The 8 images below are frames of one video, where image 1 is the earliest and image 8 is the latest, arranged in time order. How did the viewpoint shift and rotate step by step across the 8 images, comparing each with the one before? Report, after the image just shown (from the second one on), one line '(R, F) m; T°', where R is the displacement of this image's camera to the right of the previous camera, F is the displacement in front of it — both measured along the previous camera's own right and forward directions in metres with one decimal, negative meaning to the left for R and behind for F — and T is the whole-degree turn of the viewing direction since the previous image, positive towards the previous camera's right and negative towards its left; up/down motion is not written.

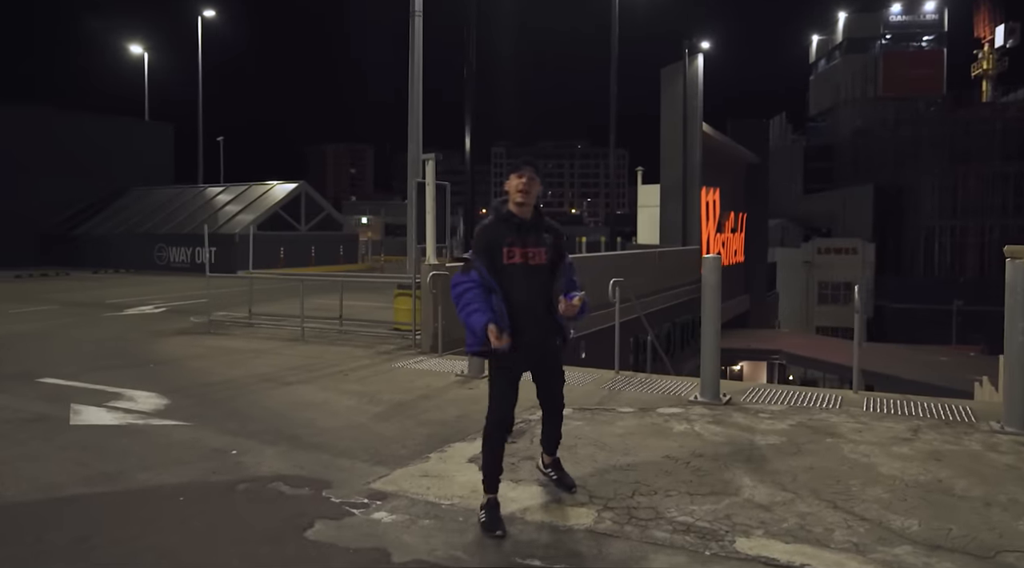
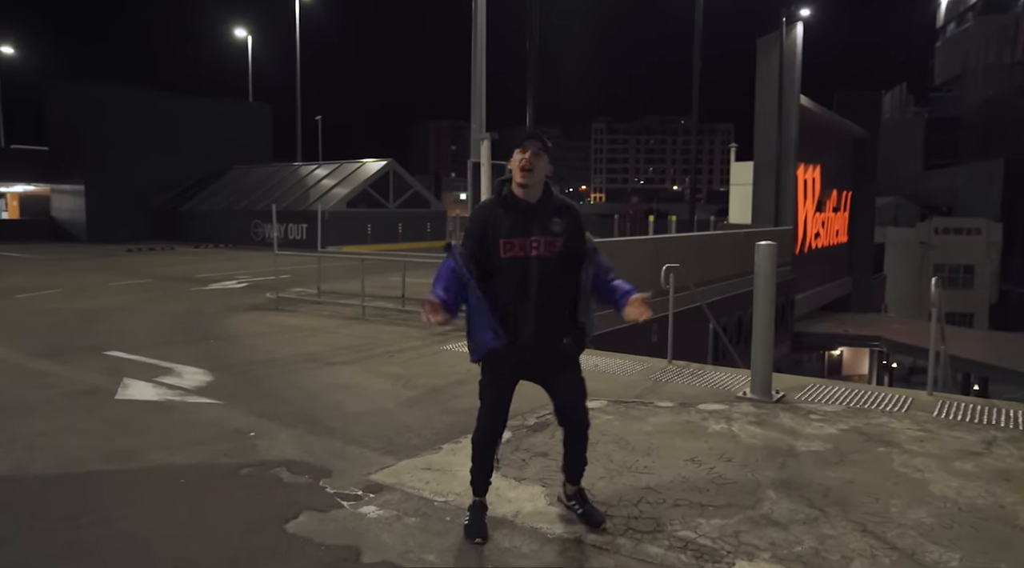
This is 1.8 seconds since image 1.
(+0.5, +0.3) m; -8°
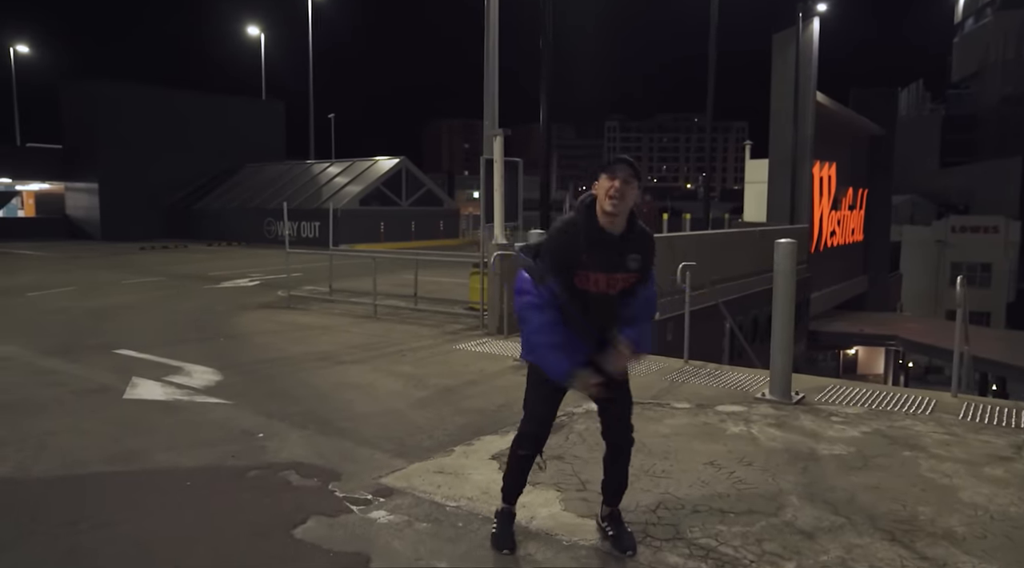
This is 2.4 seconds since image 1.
(0.0, +0.1) m; -1°
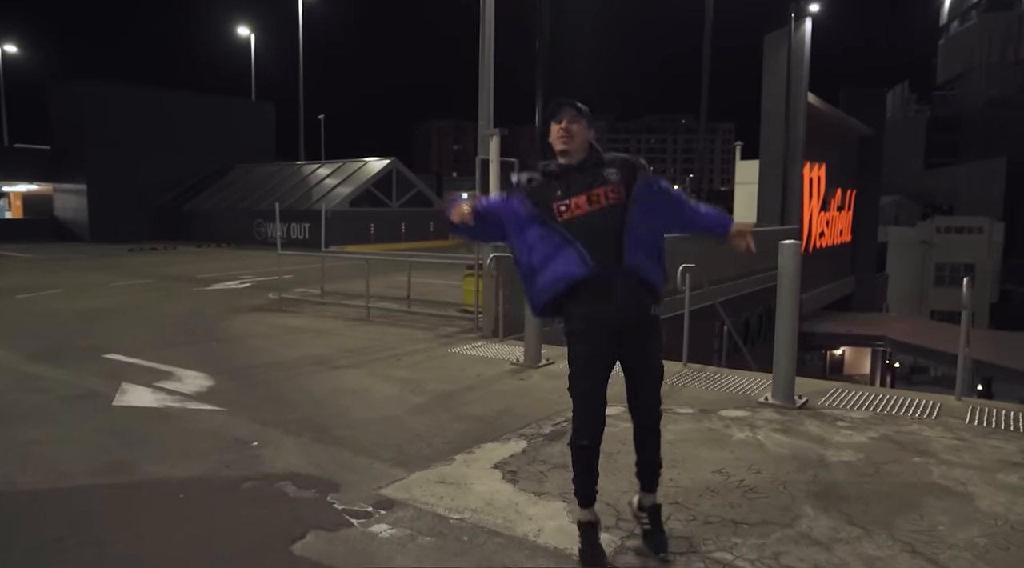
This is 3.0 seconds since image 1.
(-0.1, +0.1) m; +1°
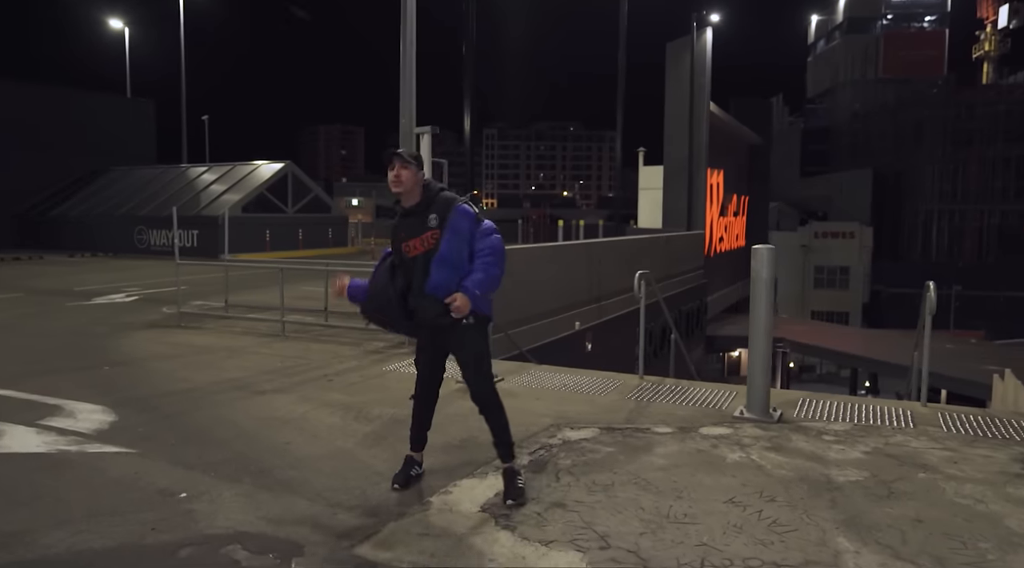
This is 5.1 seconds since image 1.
(-0.5, +0.6) m; +8°
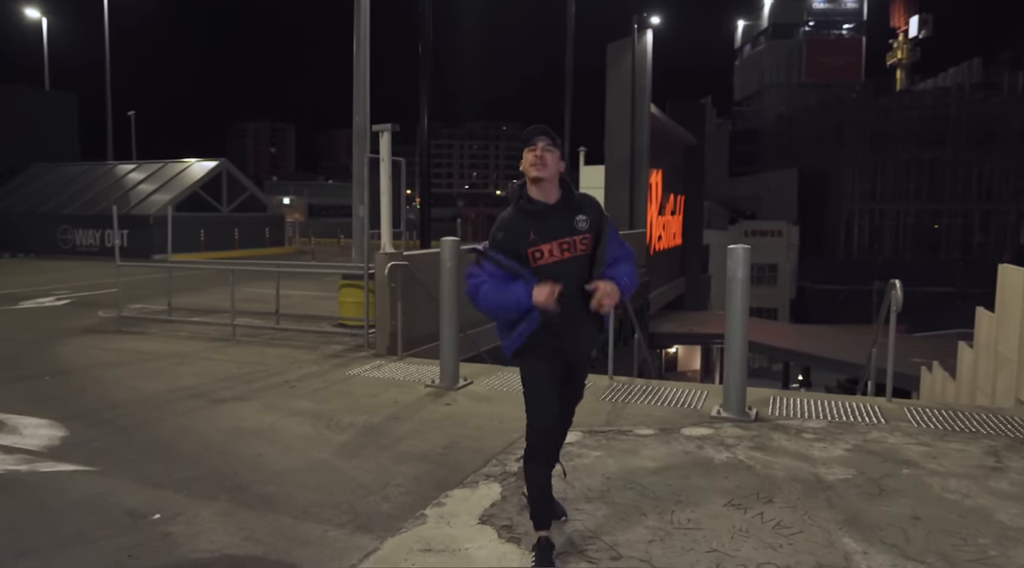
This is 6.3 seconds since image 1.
(-0.3, +0.1) m; +5°
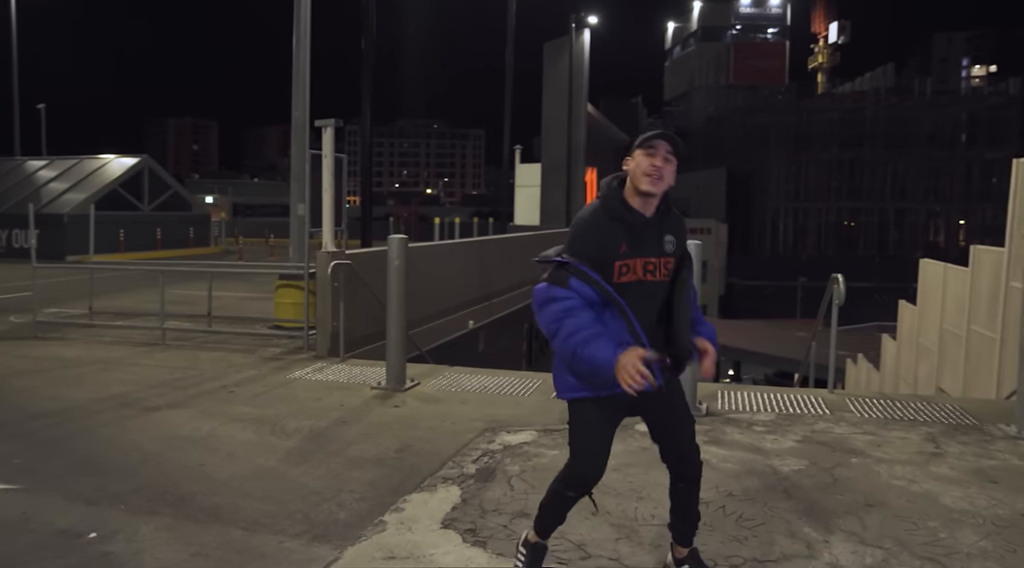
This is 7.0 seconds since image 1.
(-0.1, +0.1) m; +5°
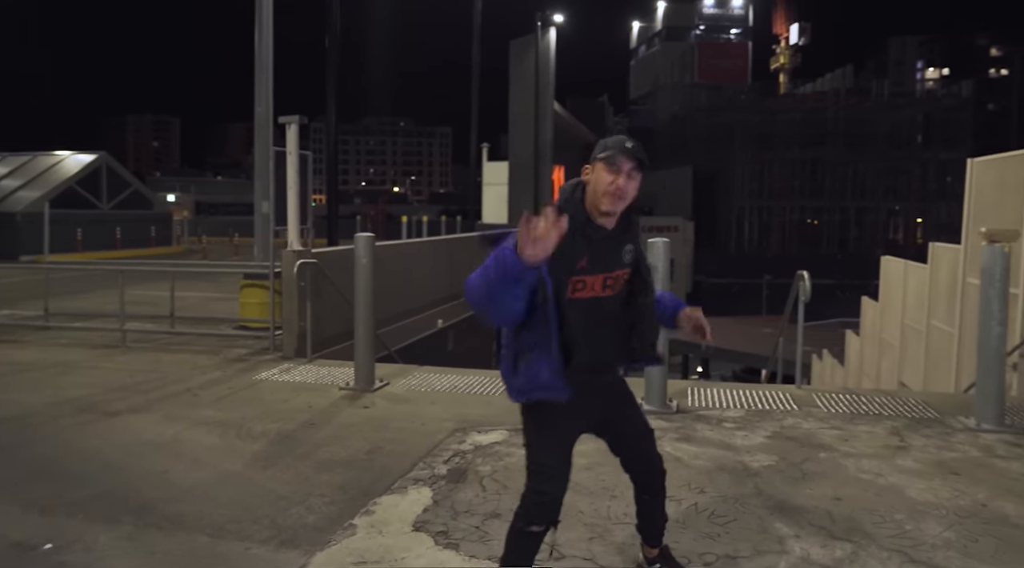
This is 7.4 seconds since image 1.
(0.0, 0.0) m; +3°
